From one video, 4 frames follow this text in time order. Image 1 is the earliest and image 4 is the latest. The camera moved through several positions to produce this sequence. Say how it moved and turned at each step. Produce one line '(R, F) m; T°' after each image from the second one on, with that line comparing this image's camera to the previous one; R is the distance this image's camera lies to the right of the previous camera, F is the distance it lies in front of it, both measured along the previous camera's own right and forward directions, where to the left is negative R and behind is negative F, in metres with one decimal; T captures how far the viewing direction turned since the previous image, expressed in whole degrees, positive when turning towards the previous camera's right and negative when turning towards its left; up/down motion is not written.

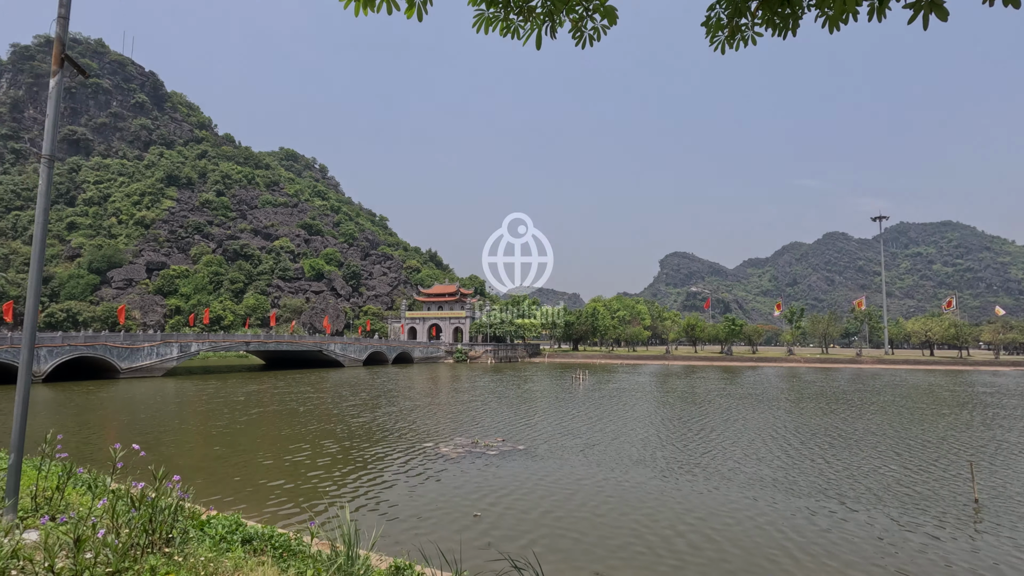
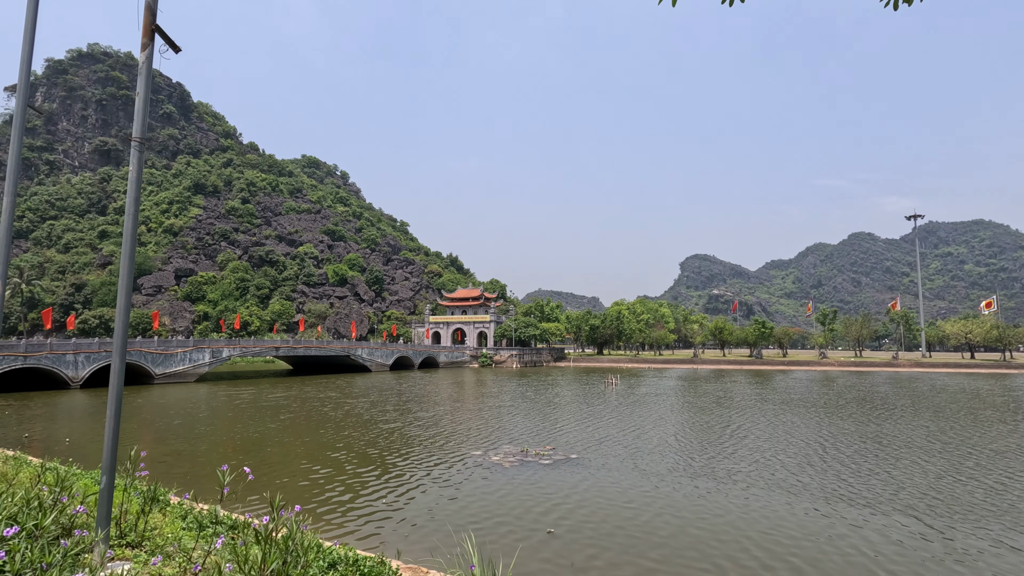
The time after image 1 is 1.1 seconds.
(-0.8, +0.5) m; -2°
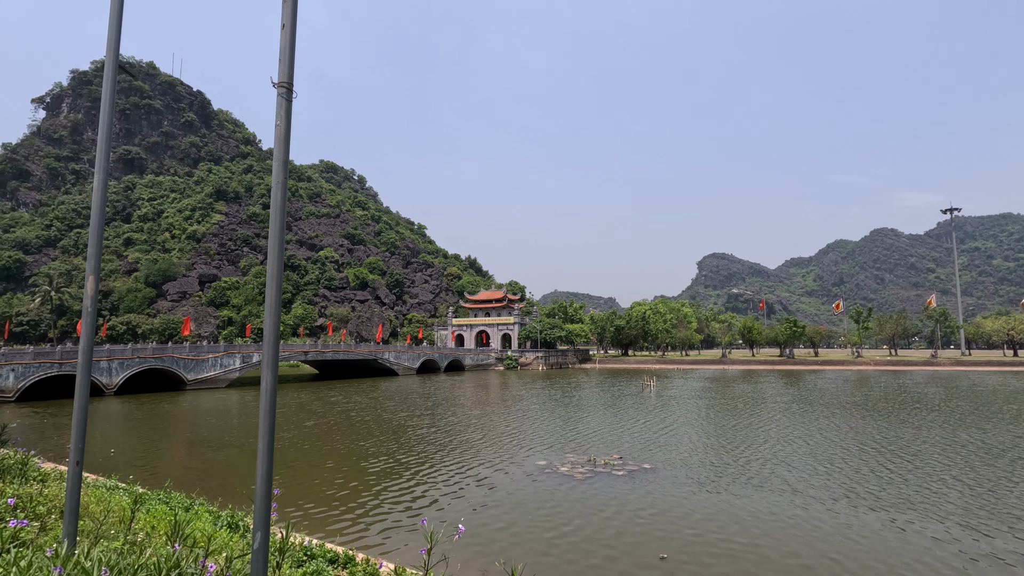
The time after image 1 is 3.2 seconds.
(-1.2, +0.8) m; -2°
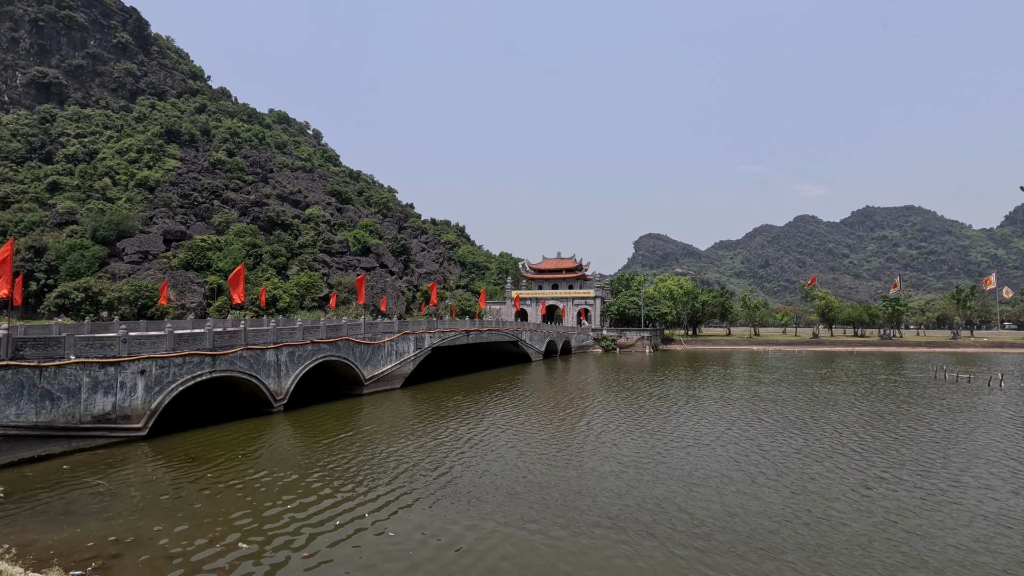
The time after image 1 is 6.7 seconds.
(-6.8, +1.8) m; +5°
